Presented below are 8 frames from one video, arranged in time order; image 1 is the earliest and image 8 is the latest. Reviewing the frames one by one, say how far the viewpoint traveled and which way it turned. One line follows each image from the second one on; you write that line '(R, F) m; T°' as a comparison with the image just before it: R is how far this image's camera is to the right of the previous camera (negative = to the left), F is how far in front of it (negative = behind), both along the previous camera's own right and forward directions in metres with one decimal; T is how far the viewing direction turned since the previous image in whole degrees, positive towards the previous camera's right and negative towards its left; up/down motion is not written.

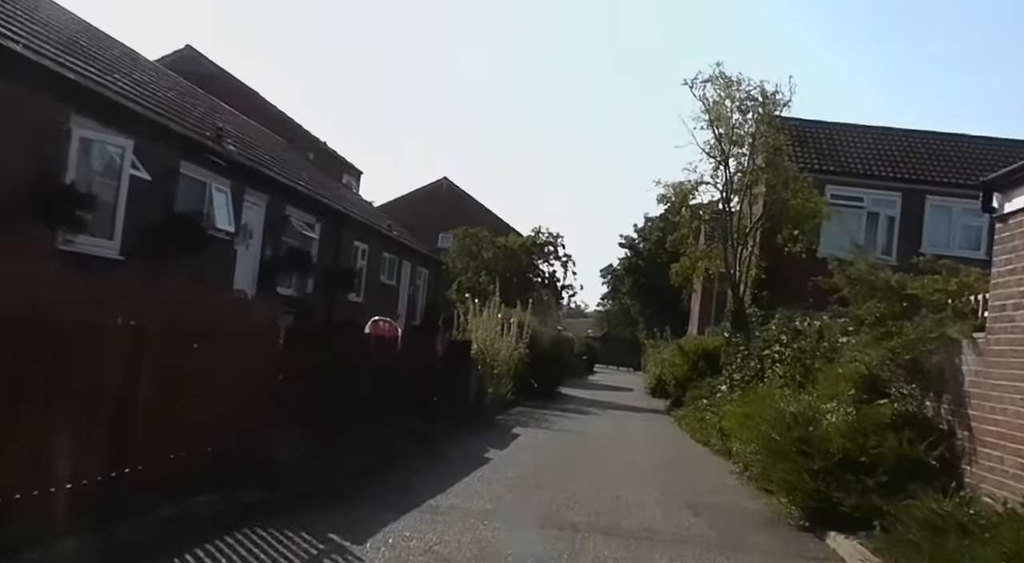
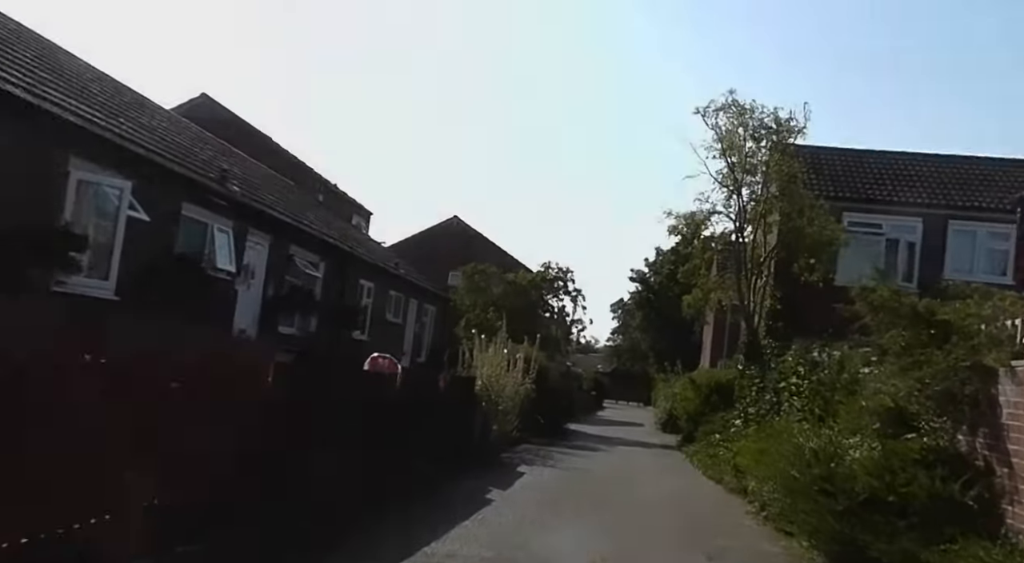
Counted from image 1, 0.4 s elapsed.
(+0.2, +0.6) m; -1°
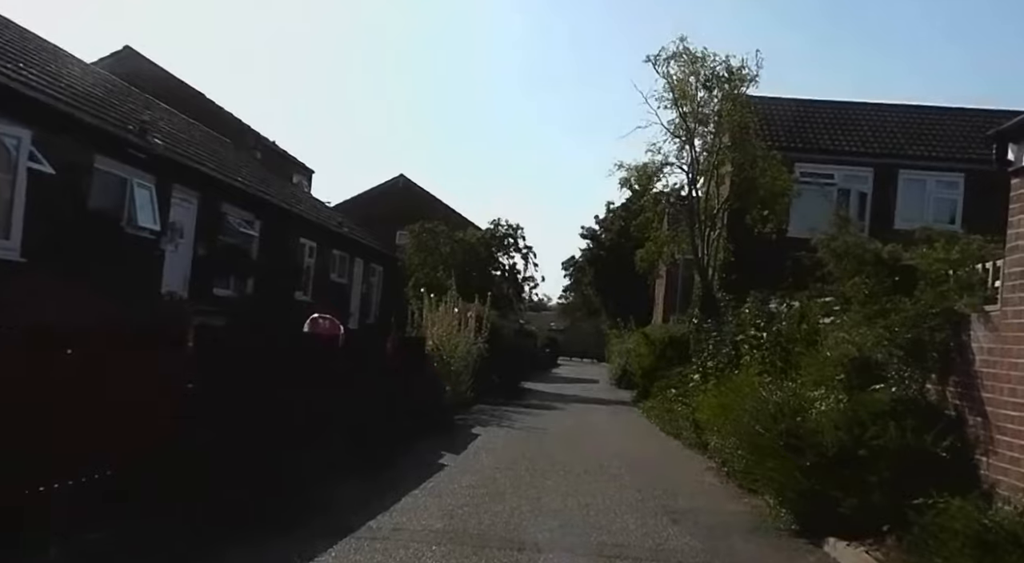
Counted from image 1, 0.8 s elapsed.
(0.0, +0.7) m; +4°
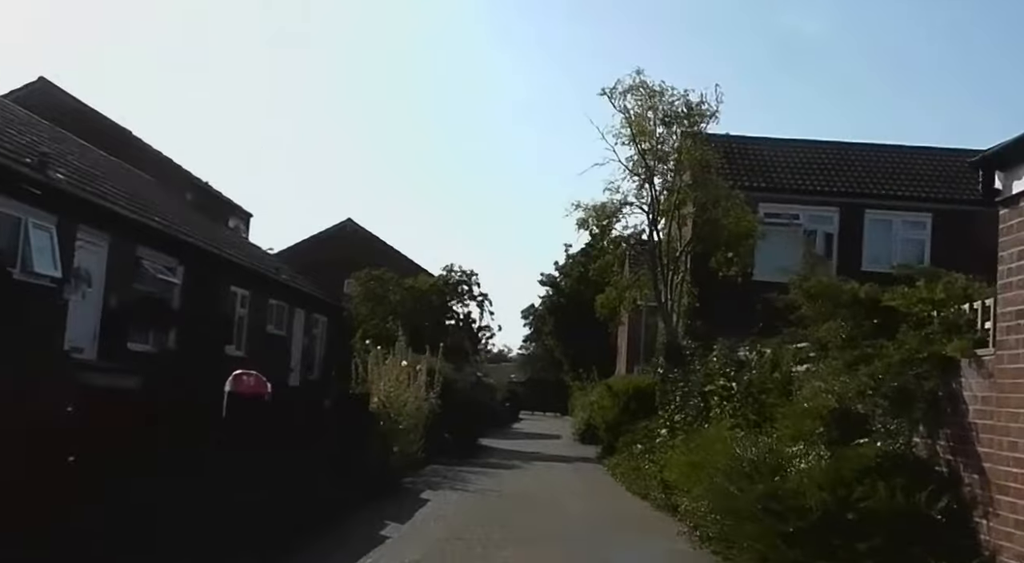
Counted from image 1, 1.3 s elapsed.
(+0.2, +0.9) m; +3°
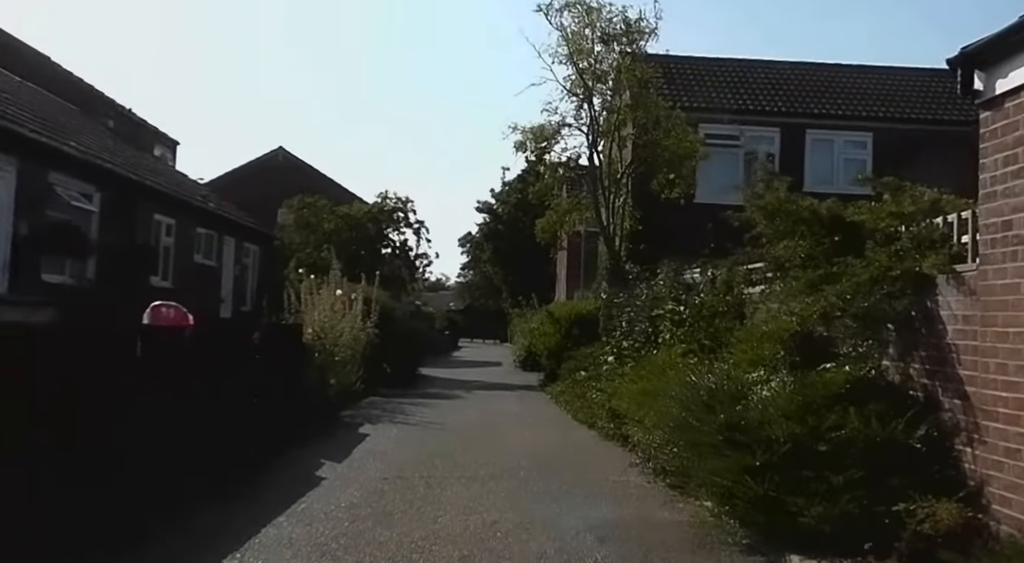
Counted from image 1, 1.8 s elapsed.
(0.0, +0.8) m; +5°
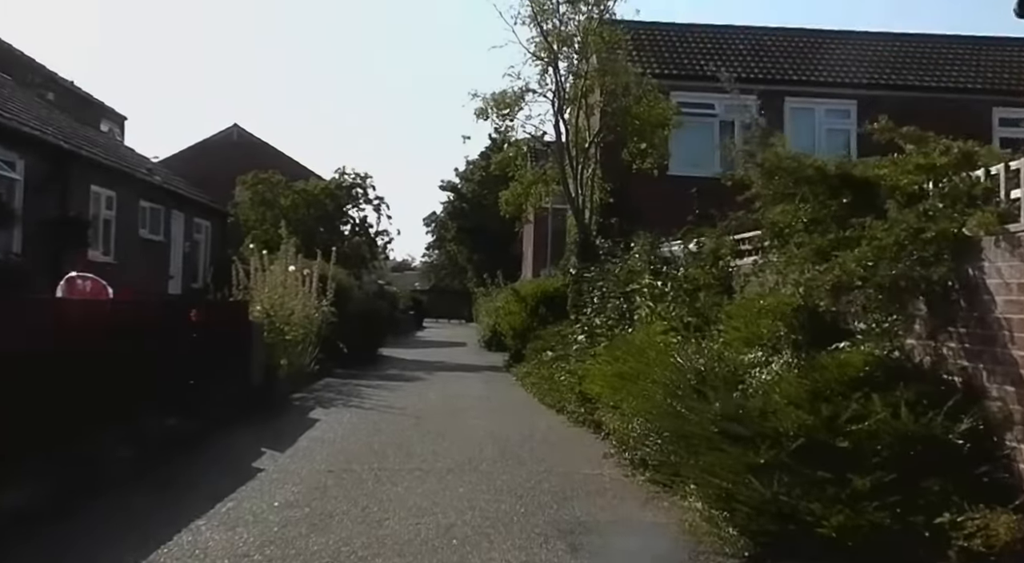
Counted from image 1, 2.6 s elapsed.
(0.0, +1.2) m; +3°
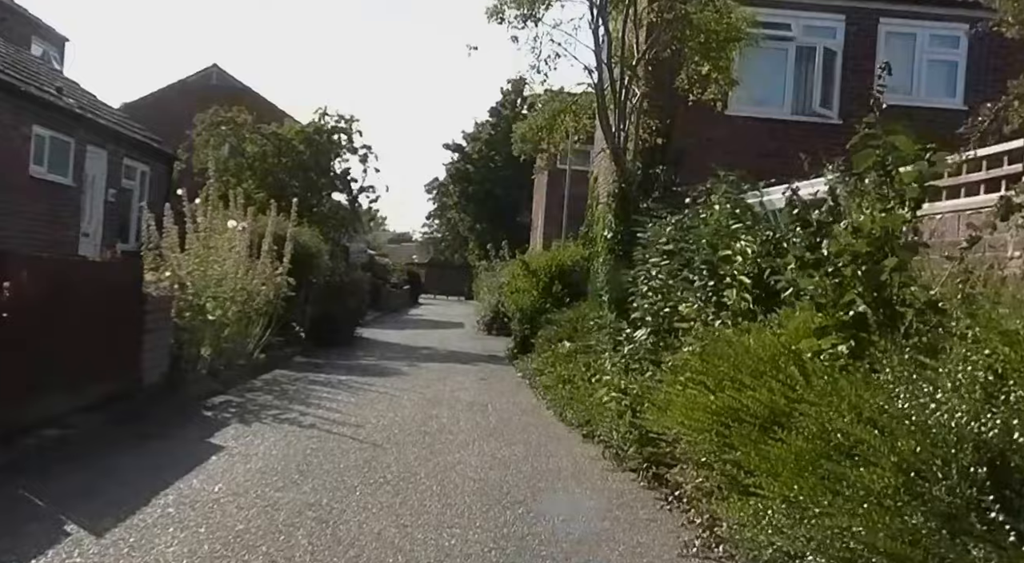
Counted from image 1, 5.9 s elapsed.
(-0.1, +4.2) m; 0°
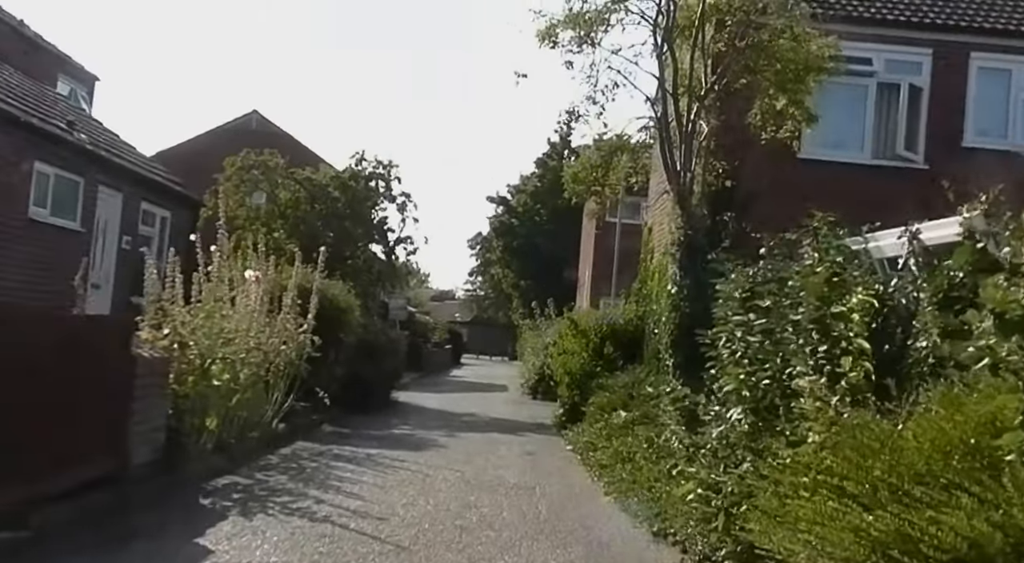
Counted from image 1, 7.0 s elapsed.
(-0.1, +1.4) m; -3°
